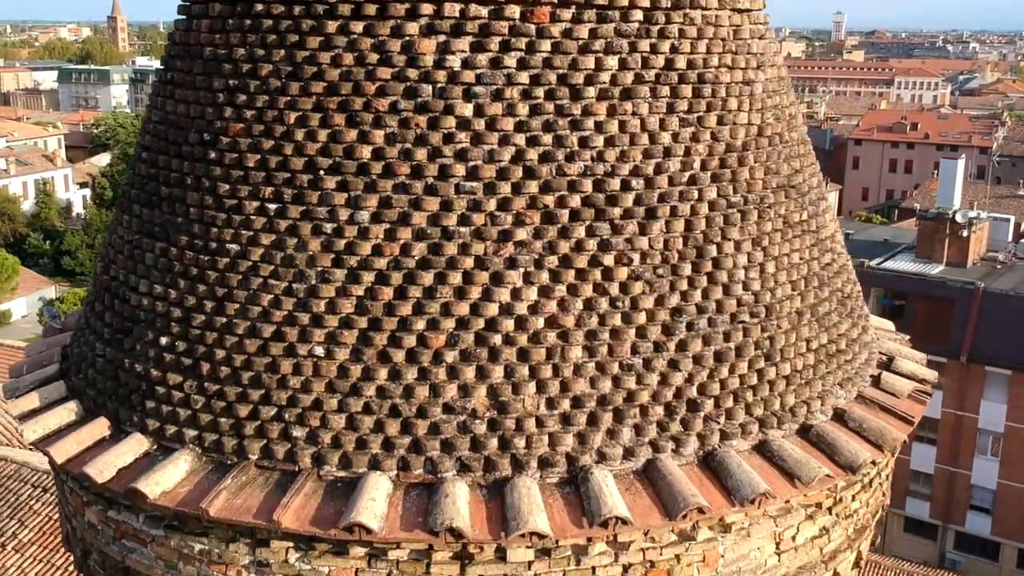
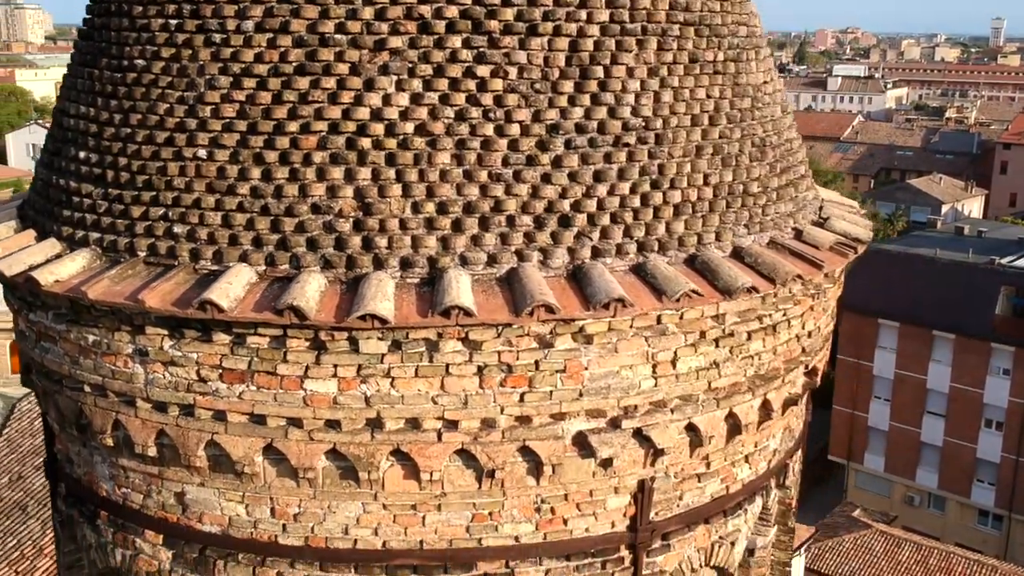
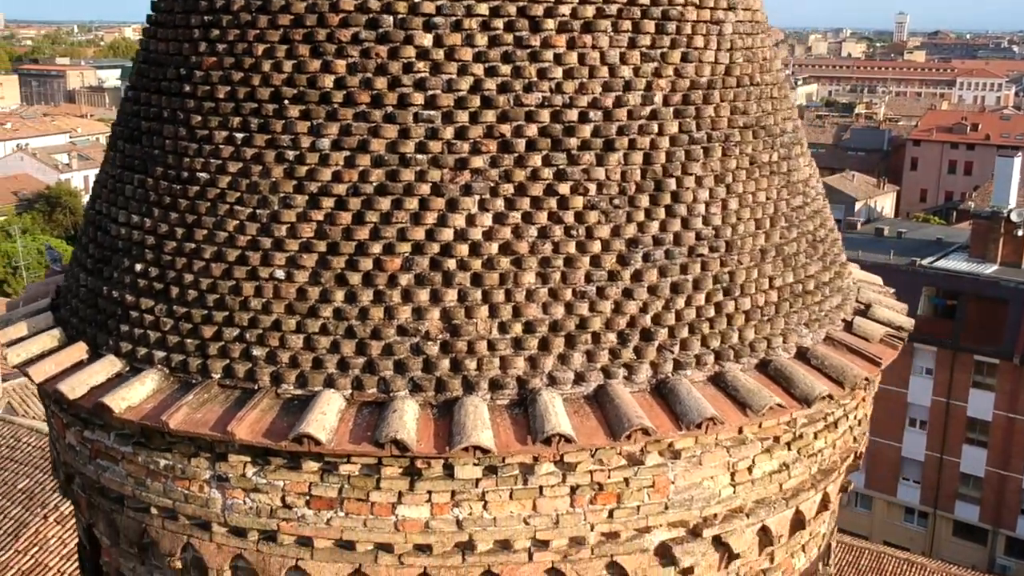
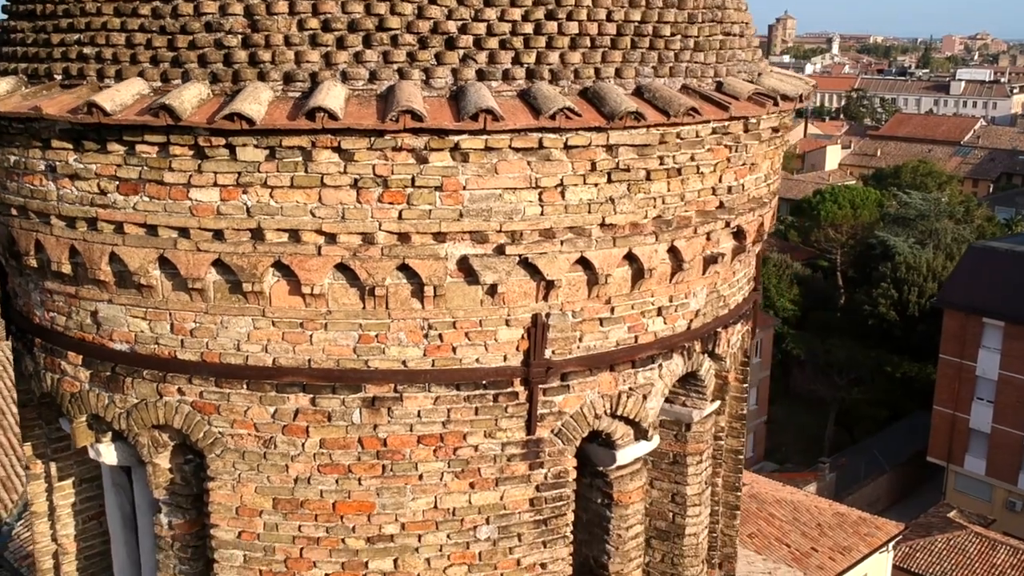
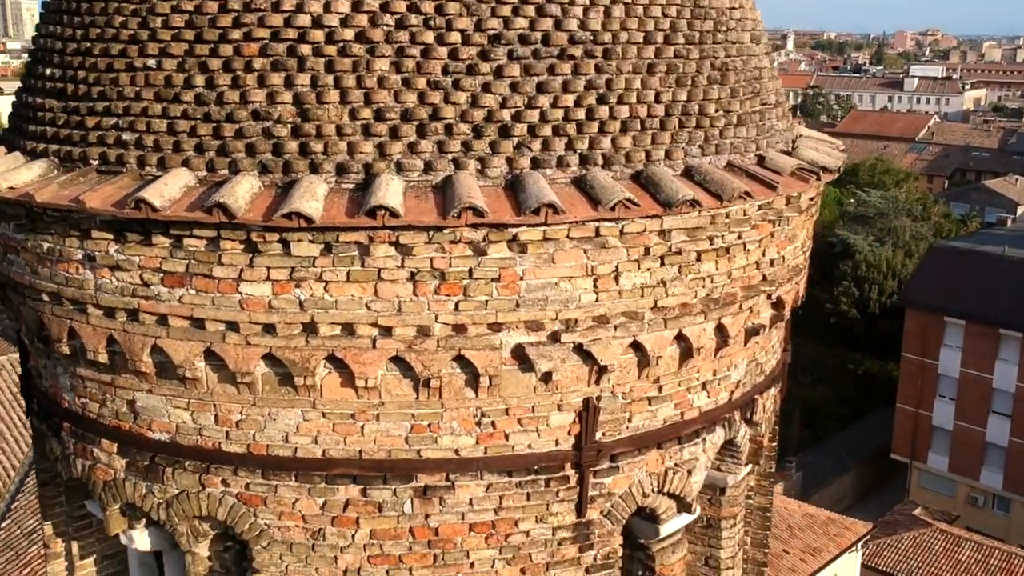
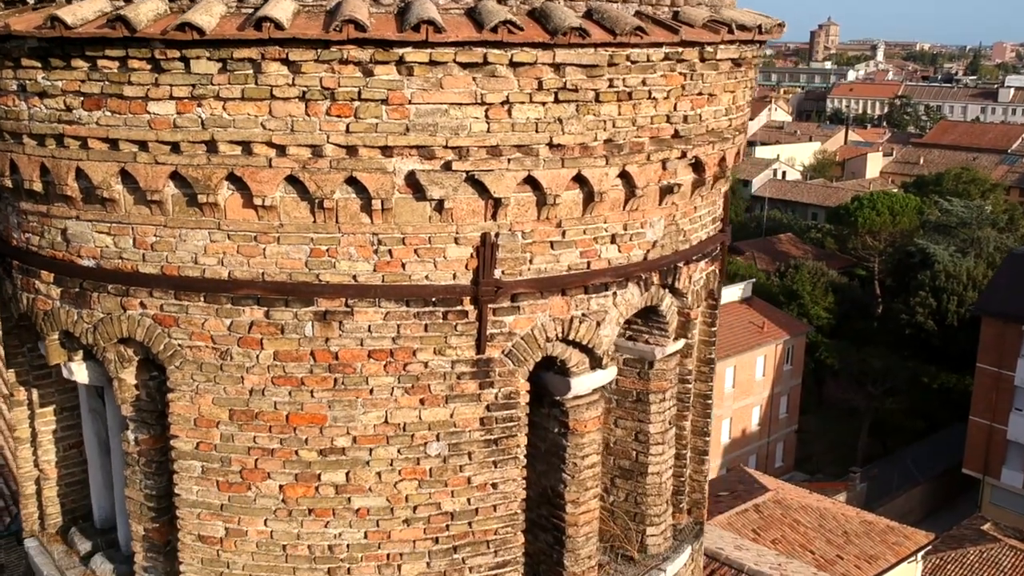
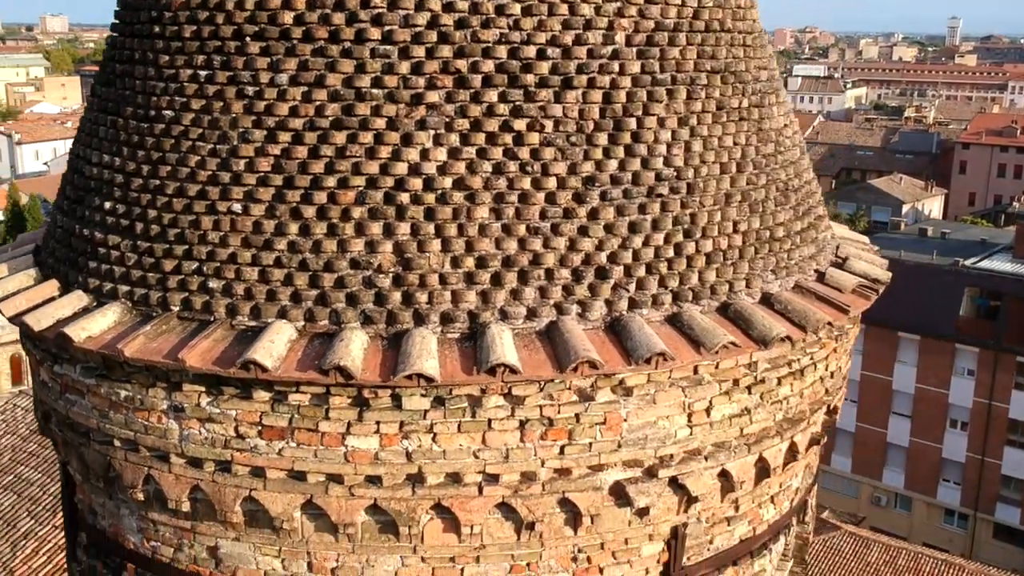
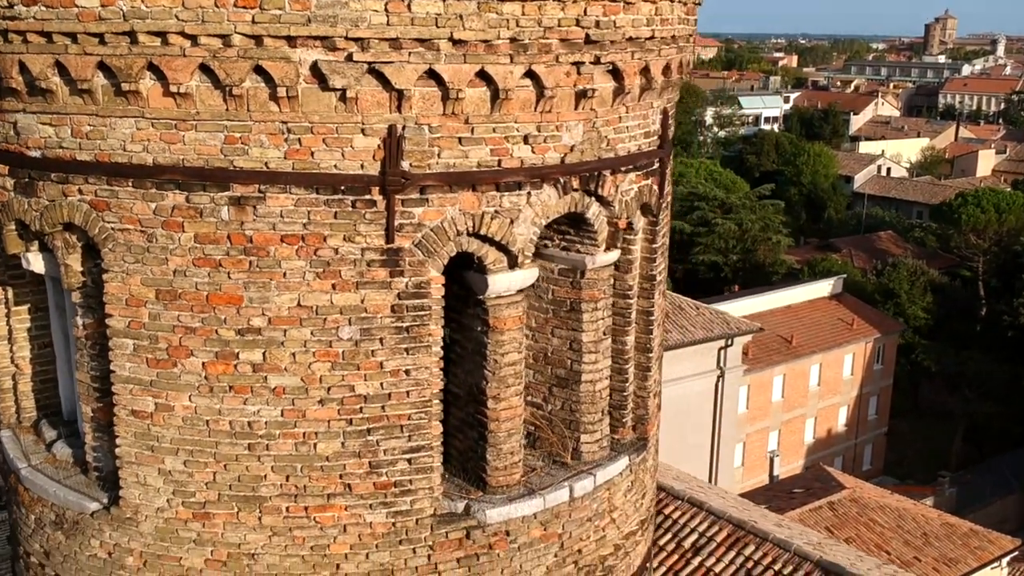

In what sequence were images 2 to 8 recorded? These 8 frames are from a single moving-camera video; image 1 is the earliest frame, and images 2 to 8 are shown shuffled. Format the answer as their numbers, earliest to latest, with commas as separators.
3, 7, 2, 5, 4, 6, 8
